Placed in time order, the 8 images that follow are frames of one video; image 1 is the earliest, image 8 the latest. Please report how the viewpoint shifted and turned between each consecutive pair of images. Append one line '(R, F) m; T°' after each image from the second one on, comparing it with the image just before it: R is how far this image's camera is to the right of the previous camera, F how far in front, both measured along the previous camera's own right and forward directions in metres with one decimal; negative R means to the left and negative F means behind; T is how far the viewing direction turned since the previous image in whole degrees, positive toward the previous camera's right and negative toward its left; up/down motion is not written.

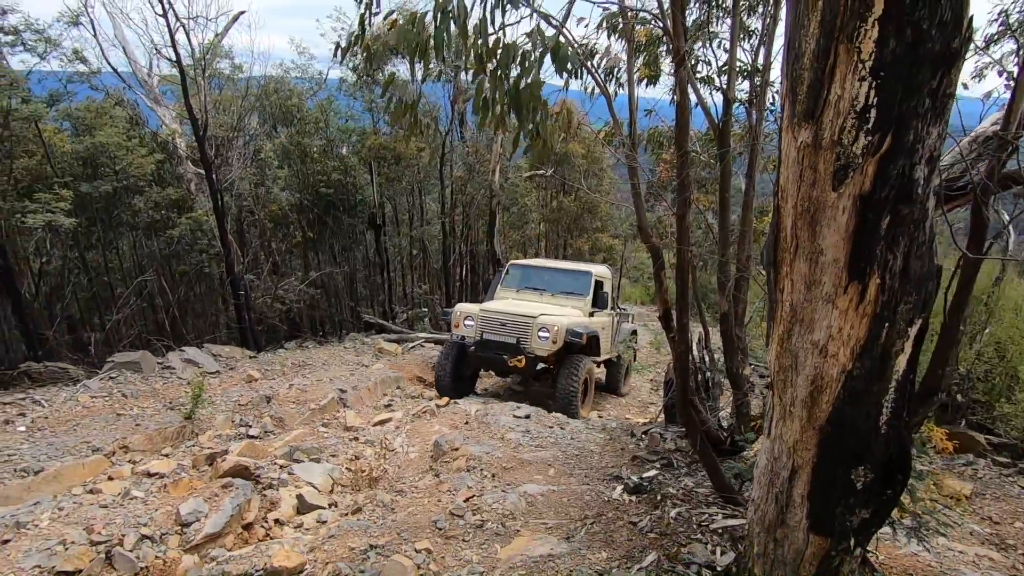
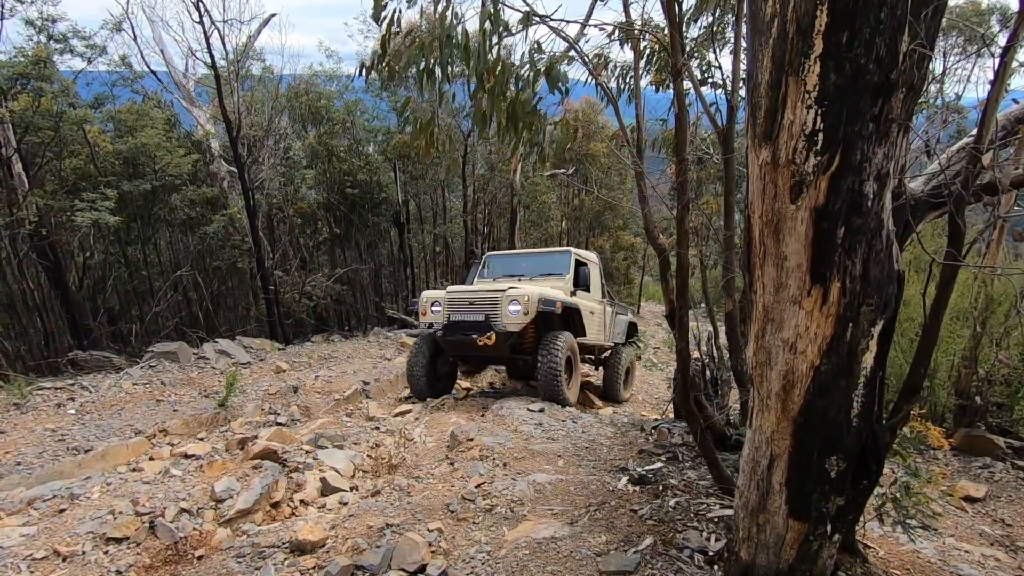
(+0.1, -0.2) m; -3°
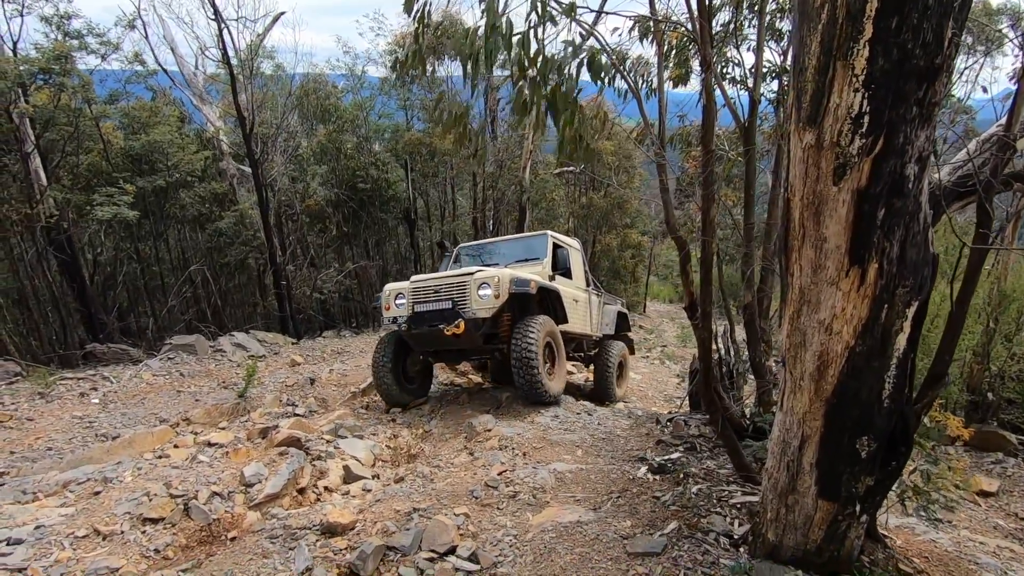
(-0.1, -0.1) m; 0°
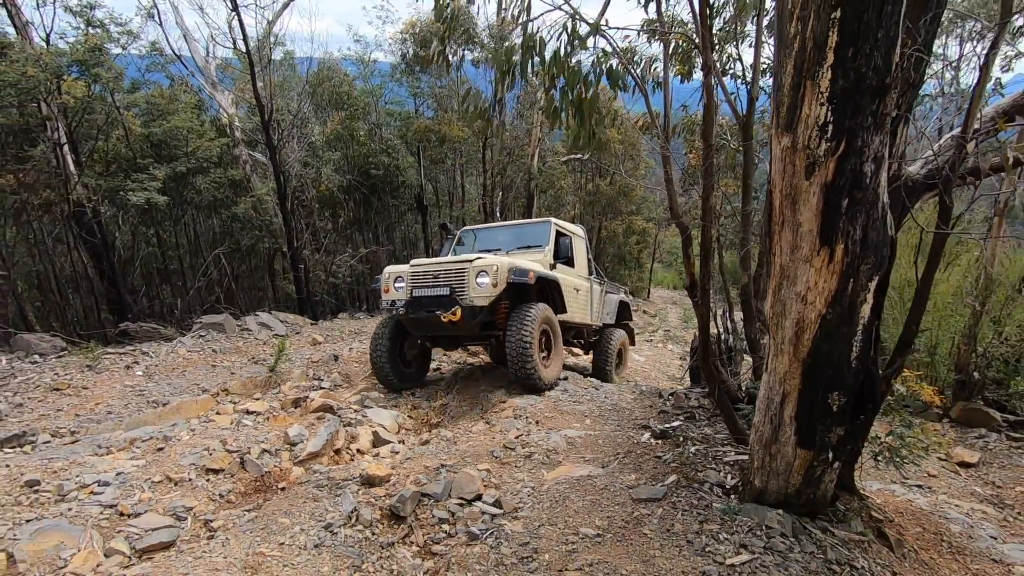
(-0.1, -0.4) m; 0°
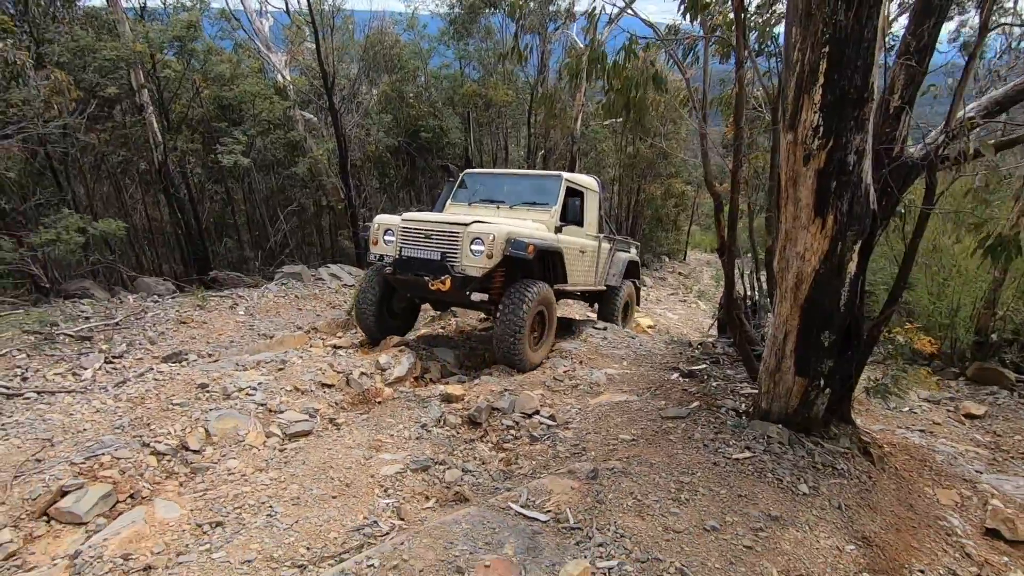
(-0.2, -0.7) m; -4°
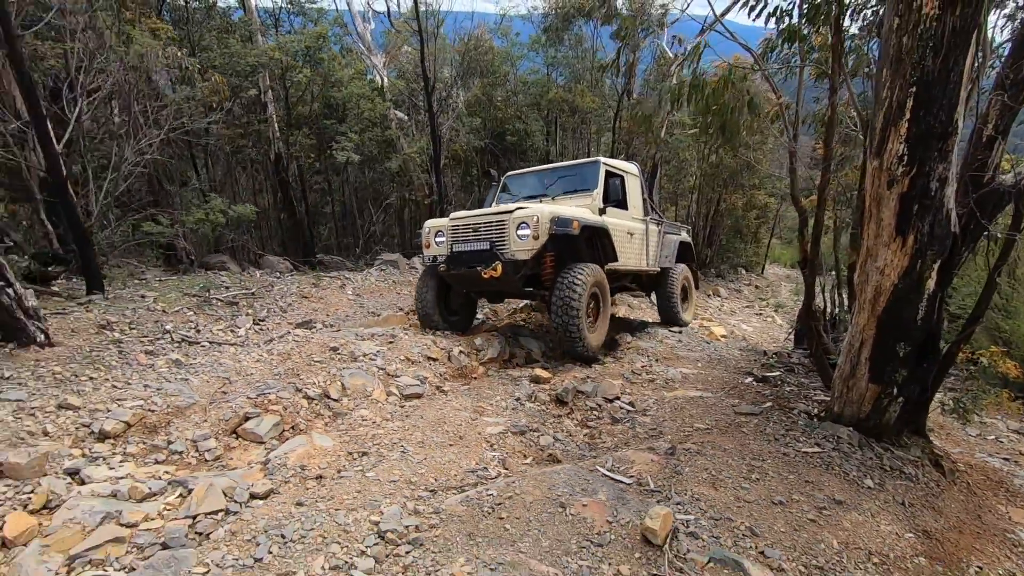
(-0.2, -0.5) m; -7°
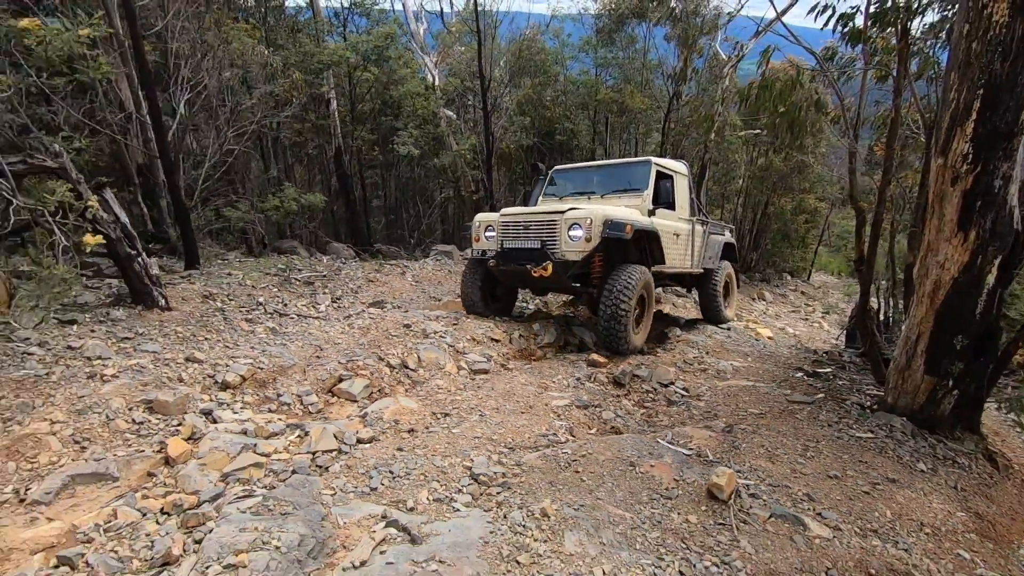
(-0.2, -0.3) m; -4°
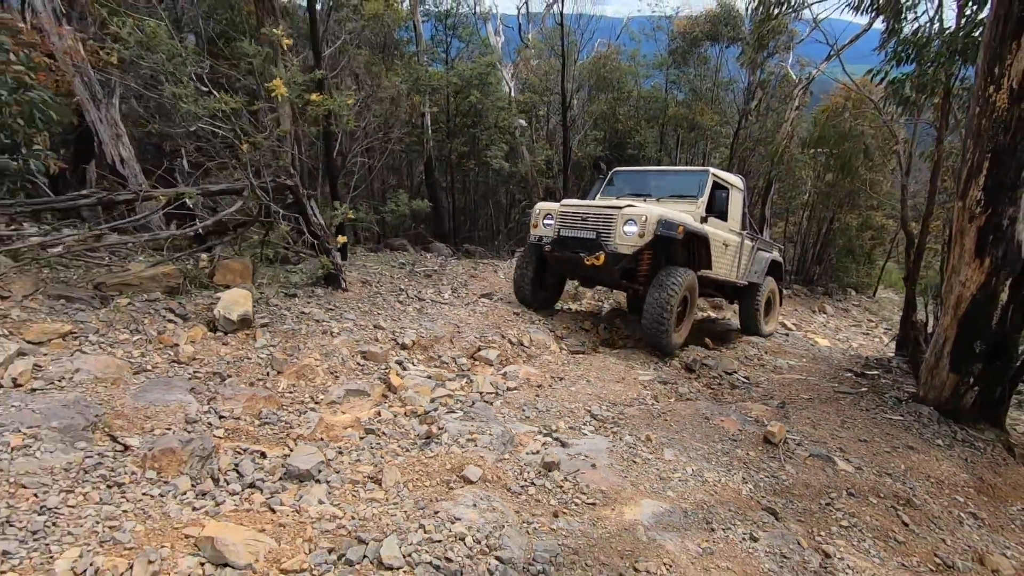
(-0.4, -1.2) m; -5°
